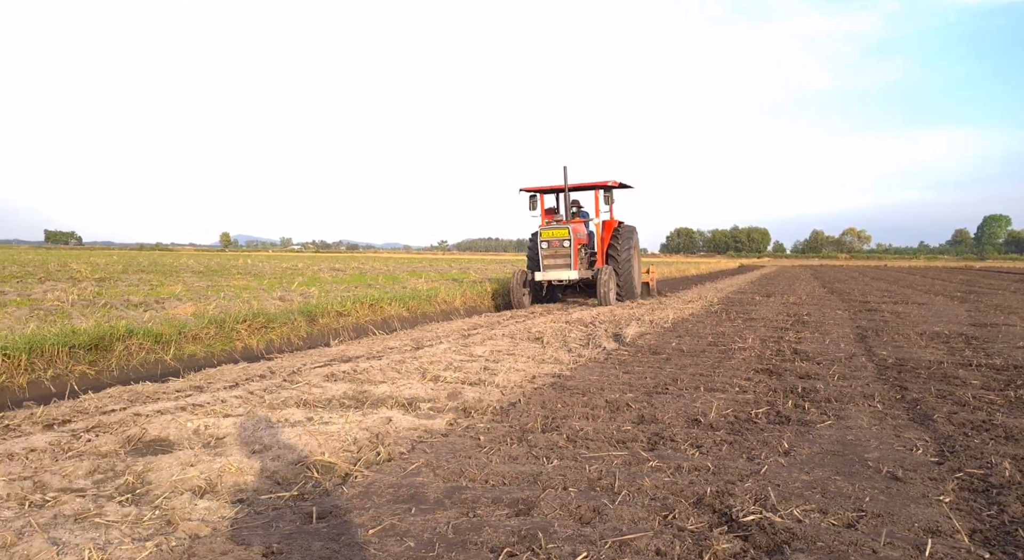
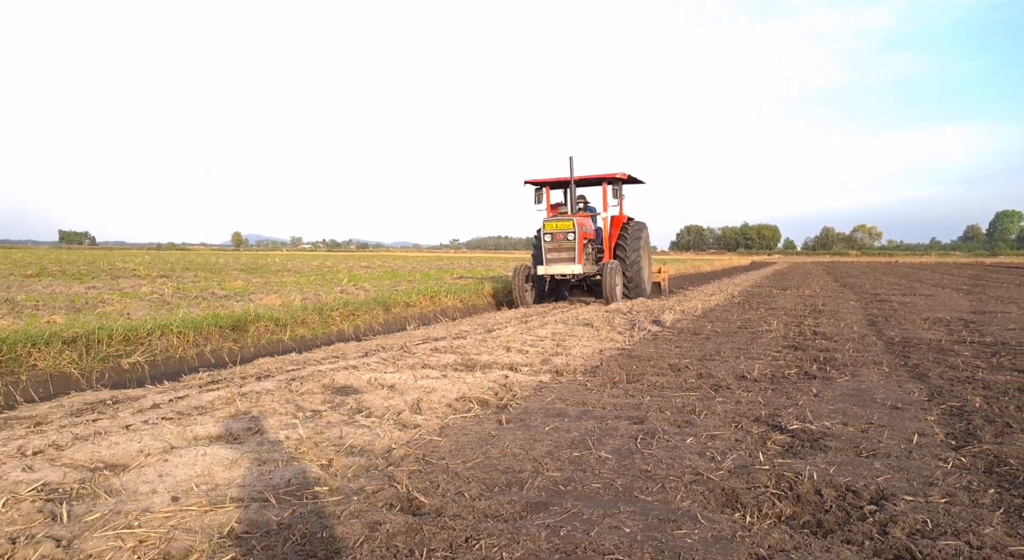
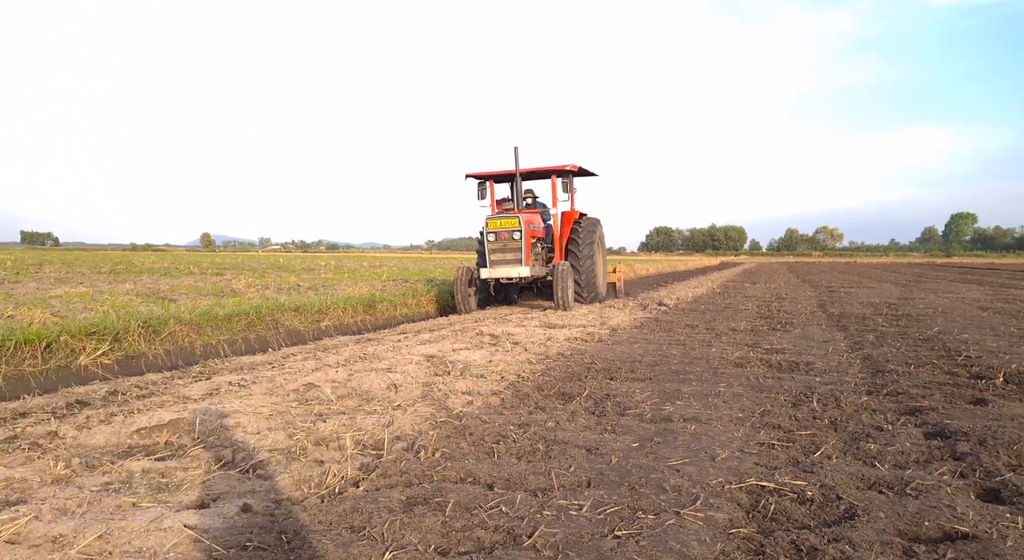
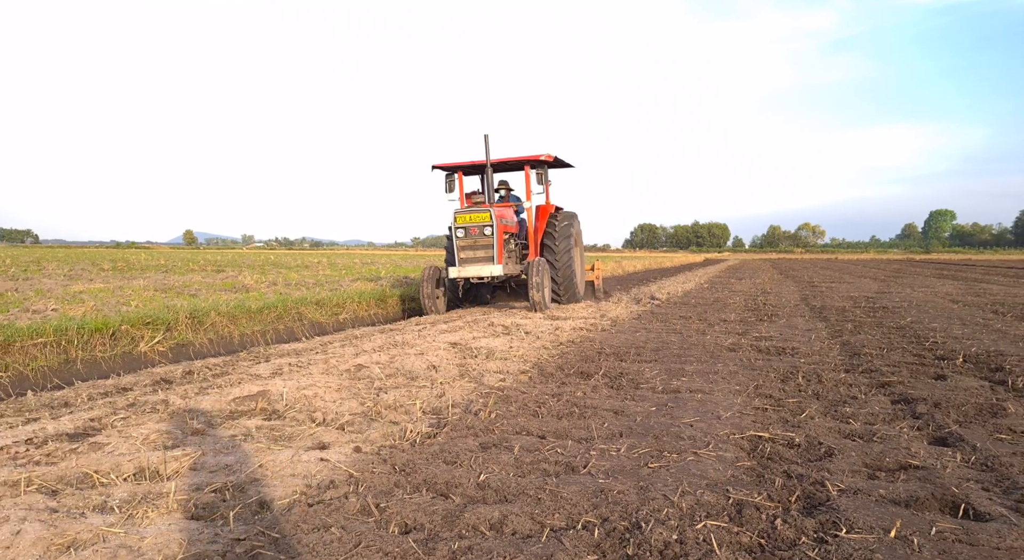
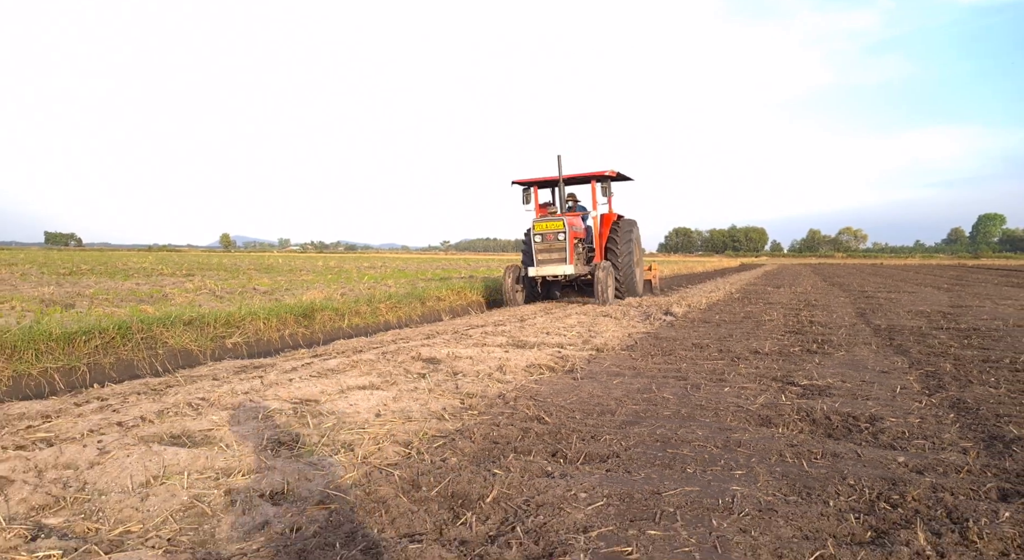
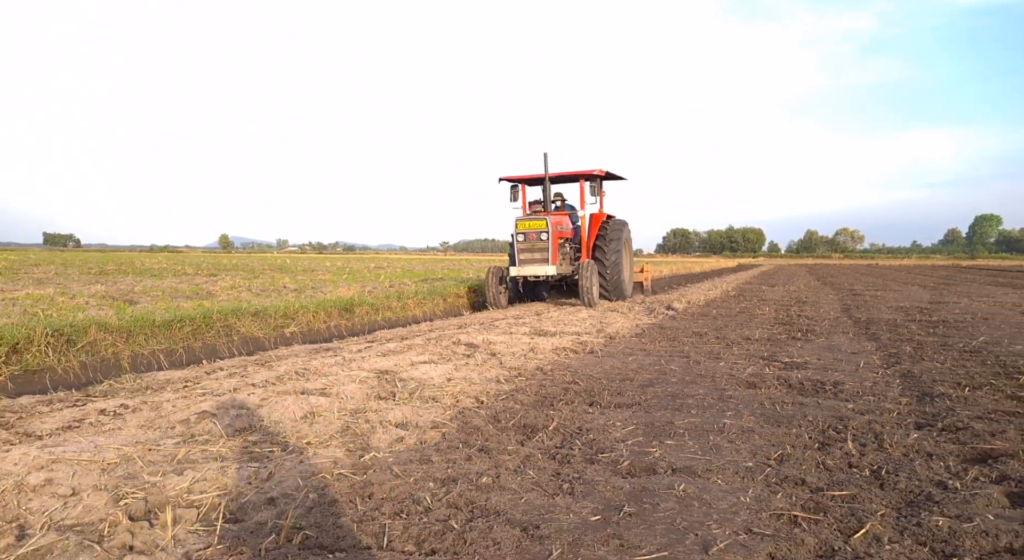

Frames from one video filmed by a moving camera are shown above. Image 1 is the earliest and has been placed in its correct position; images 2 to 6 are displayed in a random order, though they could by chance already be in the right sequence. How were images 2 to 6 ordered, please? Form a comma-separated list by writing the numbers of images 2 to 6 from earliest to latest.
2, 5, 6, 3, 4
